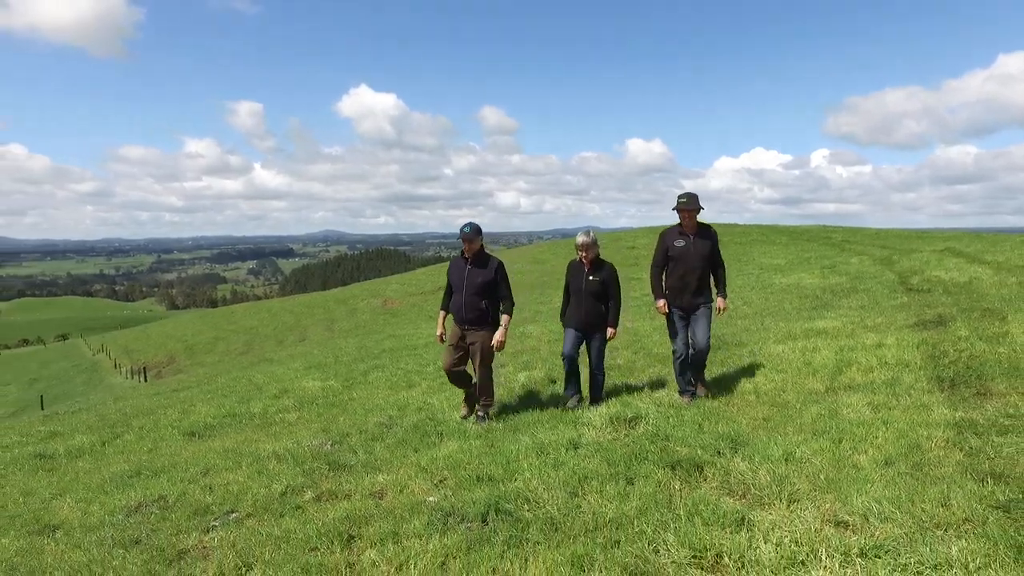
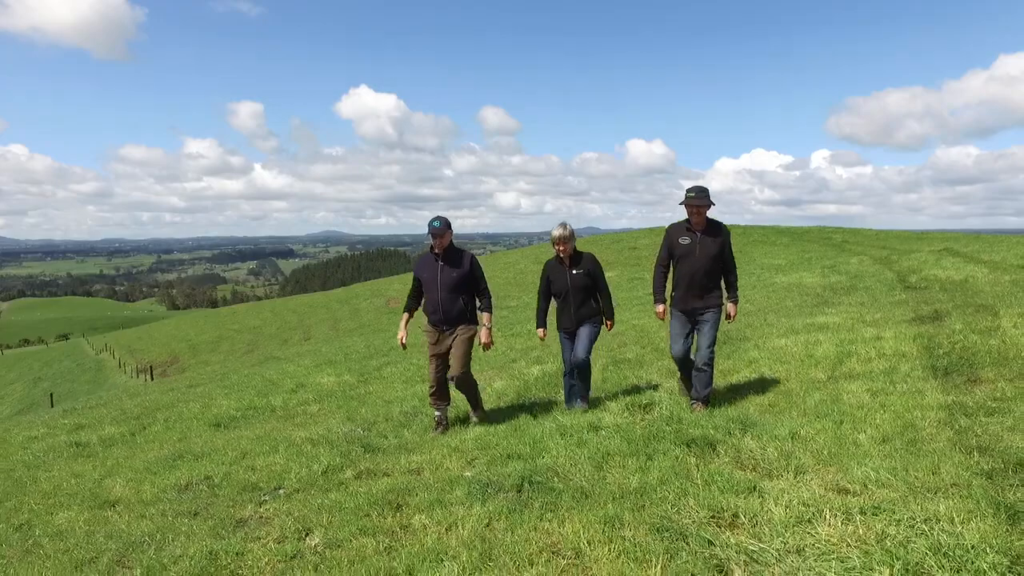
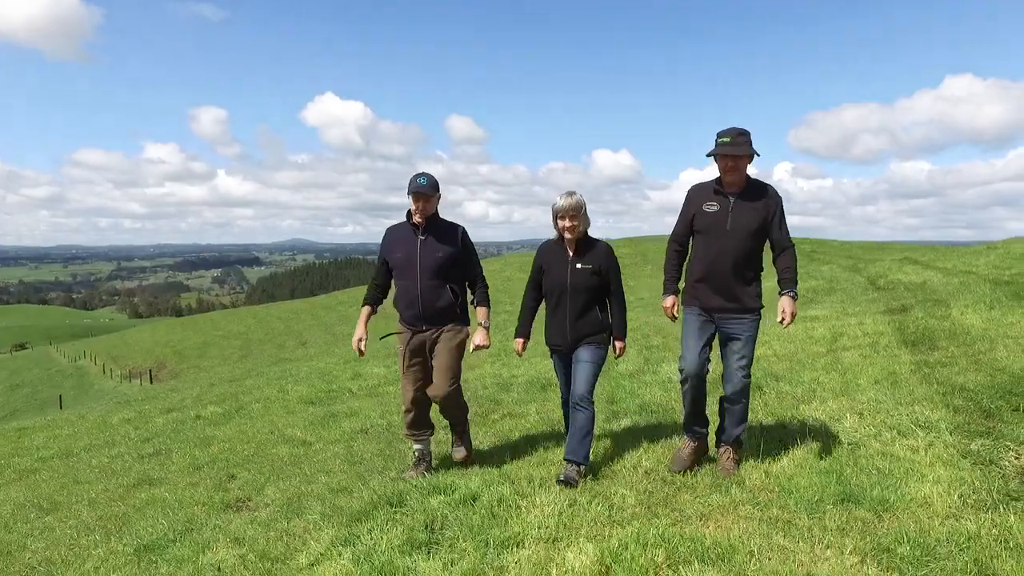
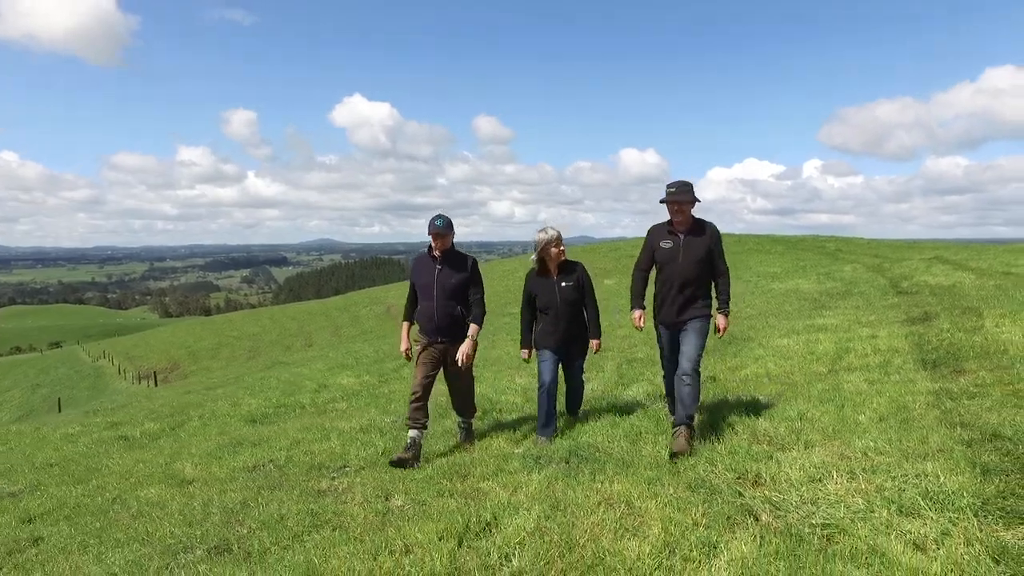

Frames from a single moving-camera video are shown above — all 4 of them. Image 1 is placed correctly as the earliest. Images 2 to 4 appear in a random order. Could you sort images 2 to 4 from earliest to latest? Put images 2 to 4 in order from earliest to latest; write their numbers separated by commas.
2, 4, 3
